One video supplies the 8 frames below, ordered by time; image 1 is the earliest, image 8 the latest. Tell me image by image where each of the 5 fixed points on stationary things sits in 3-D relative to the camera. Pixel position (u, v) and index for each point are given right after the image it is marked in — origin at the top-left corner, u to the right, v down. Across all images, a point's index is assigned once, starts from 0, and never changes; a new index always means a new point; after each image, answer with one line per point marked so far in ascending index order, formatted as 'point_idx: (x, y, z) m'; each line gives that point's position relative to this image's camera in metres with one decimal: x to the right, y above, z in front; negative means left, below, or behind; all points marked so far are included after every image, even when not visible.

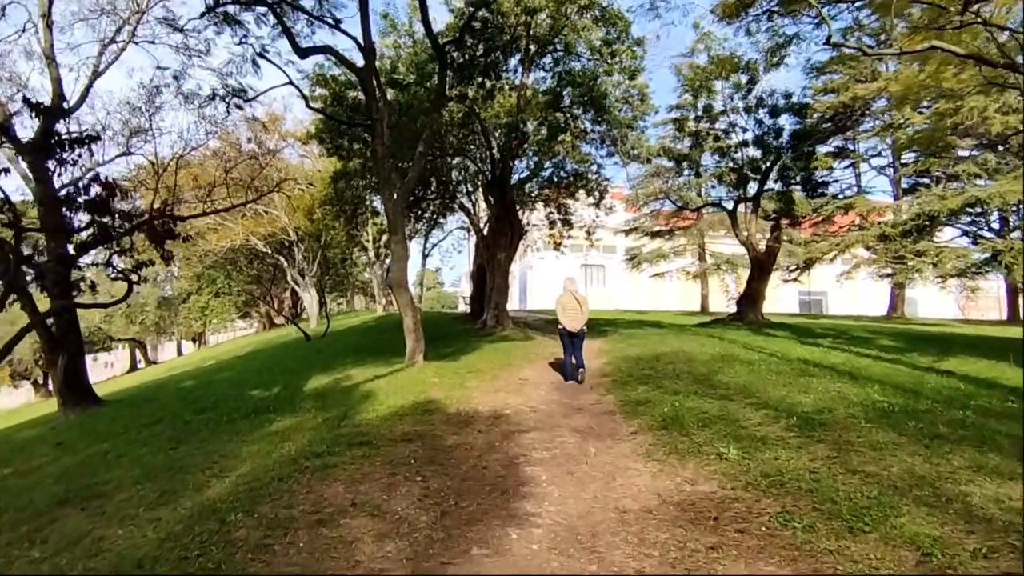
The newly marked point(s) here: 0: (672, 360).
0: (+3.6, -1.6, +12.7) m
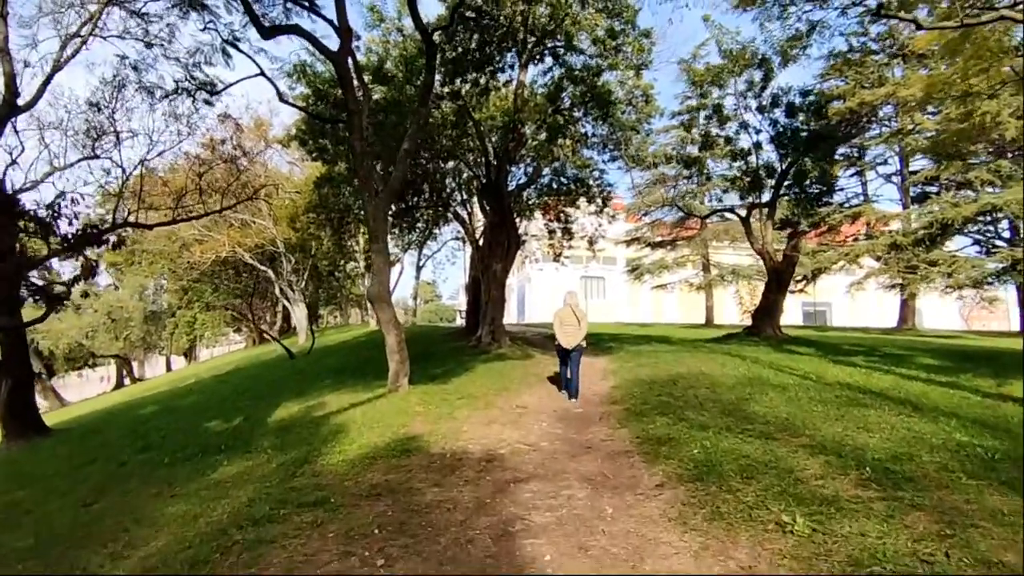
0: (+3.5, -1.9, +11.1) m
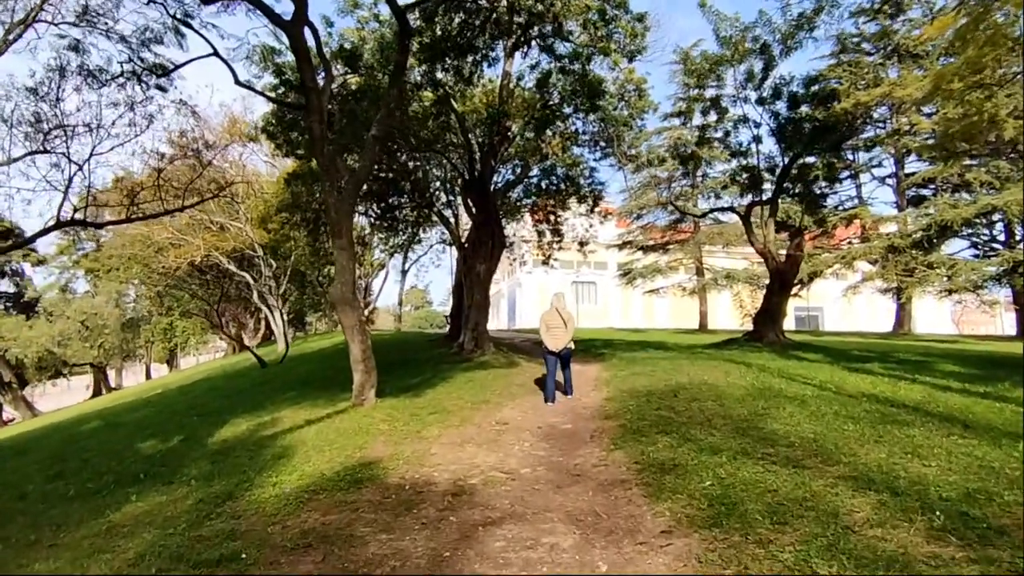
0: (+3.1, -1.8, +9.8) m
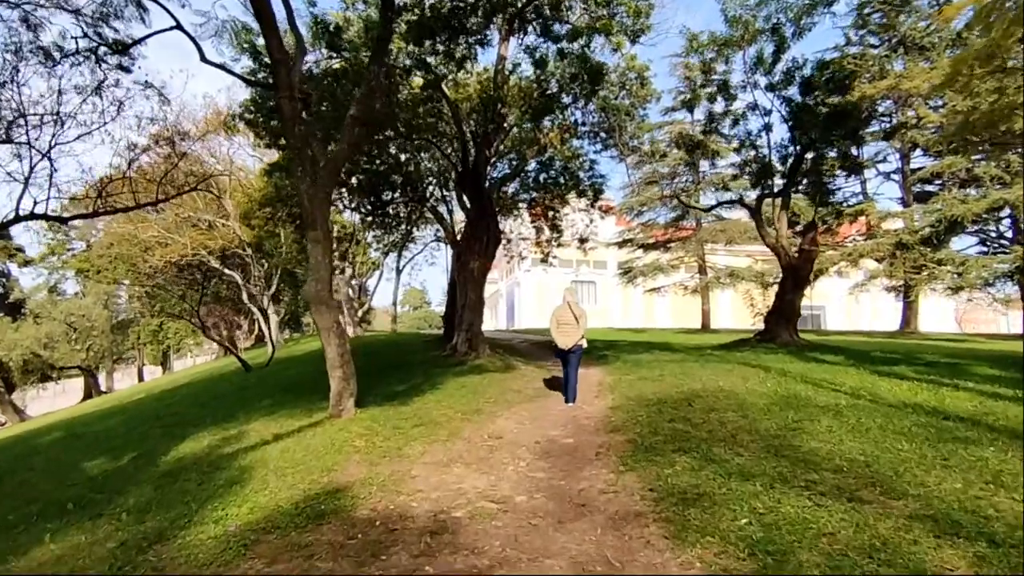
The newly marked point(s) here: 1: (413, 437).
0: (+3.0, -1.8, +8.7) m
1: (-1.4, -2.2, +8.3) m
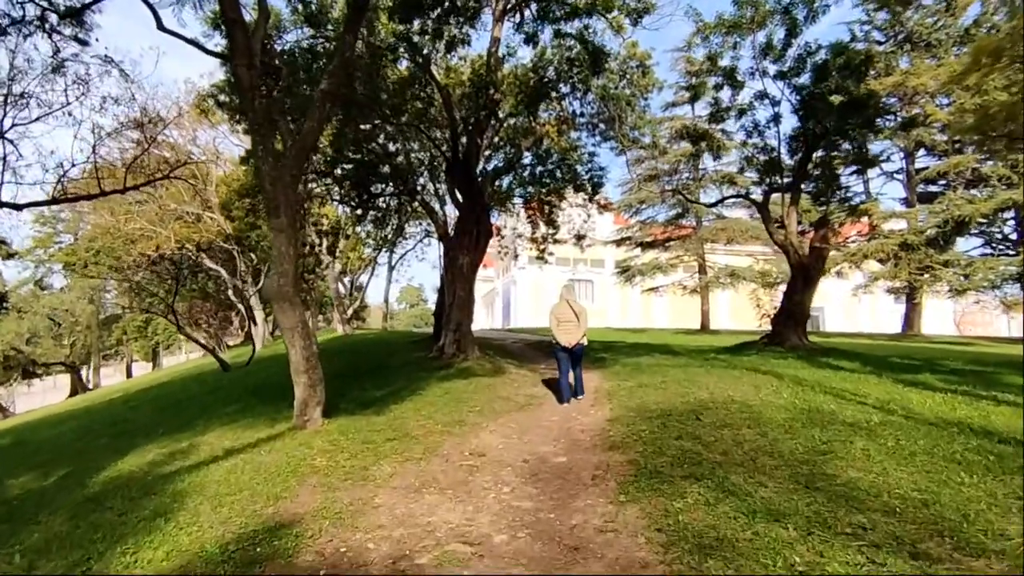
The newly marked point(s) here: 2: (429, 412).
0: (+2.8, -1.8, +7.7) m
1: (-1.6, -2.1, +7.3) m
2: (-1.4, -2.1, +9.4) m
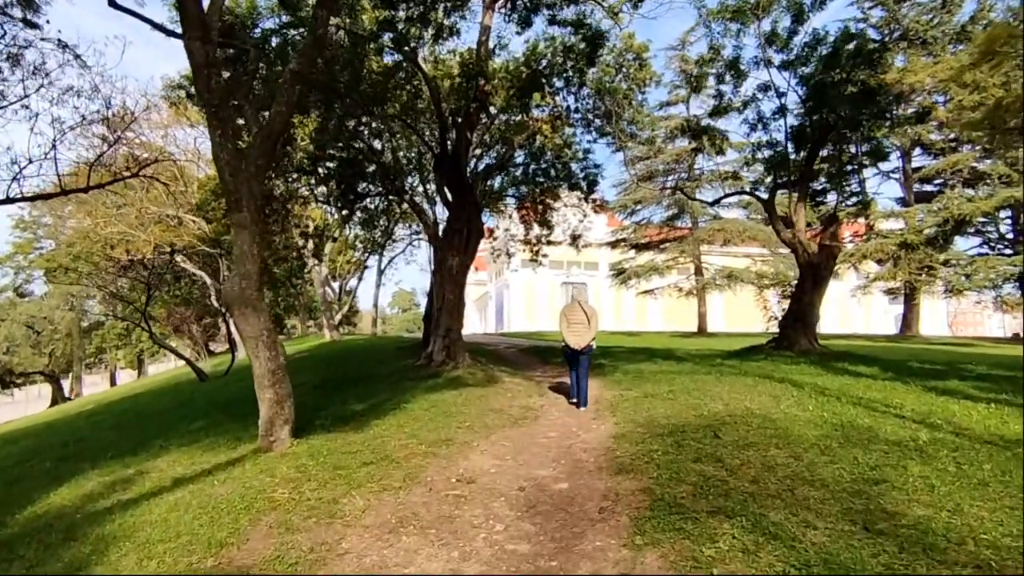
0: (+2.8, -1.8, +6.7) m
1: (-1.7, -2.1, +6.3) m
2: (-1.5, -2.1, +8.4) m
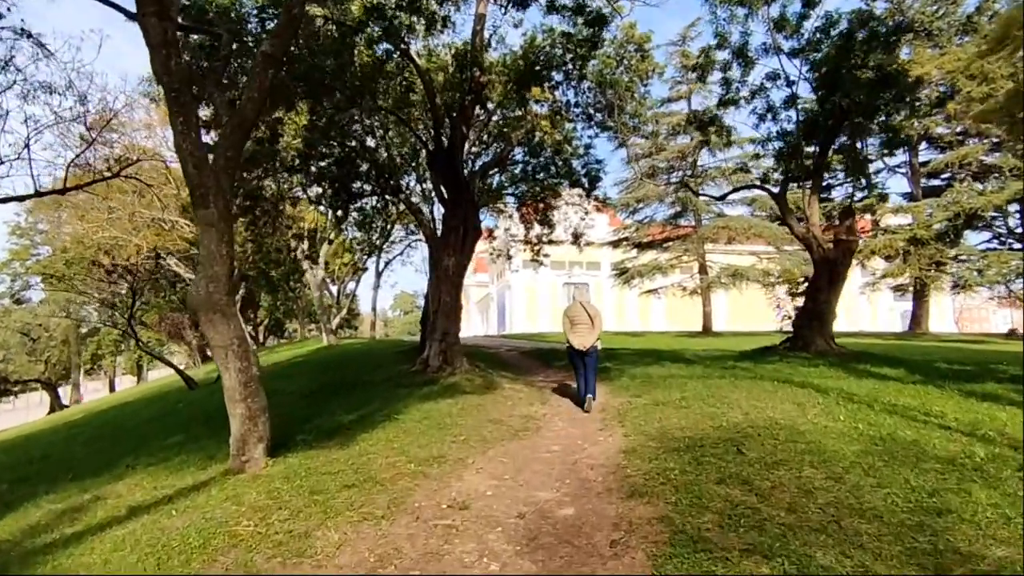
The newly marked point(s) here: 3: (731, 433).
0: (+2.7, -1.7, +6.0) m
1: (-1.7, -2.2, +5.6) m
2: (-1.5, -2.1, +7.7) m
3: (+2.7, -1.7, +7.0) m
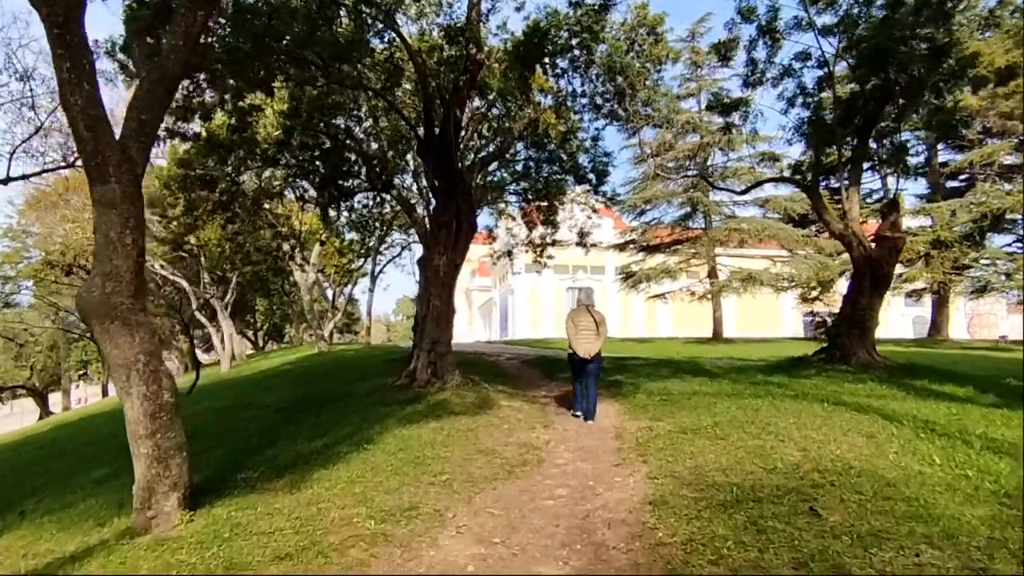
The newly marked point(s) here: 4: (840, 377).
0: (+2.7, -1.7, +4.3) m
1: (-1.8, -2.2, +3.9) m
2: (-1.5, -2.1, +6.0) m
3: (+2.6, -1.8, +5.3) m
4: (+6.2, -1.7, +10.8) m
